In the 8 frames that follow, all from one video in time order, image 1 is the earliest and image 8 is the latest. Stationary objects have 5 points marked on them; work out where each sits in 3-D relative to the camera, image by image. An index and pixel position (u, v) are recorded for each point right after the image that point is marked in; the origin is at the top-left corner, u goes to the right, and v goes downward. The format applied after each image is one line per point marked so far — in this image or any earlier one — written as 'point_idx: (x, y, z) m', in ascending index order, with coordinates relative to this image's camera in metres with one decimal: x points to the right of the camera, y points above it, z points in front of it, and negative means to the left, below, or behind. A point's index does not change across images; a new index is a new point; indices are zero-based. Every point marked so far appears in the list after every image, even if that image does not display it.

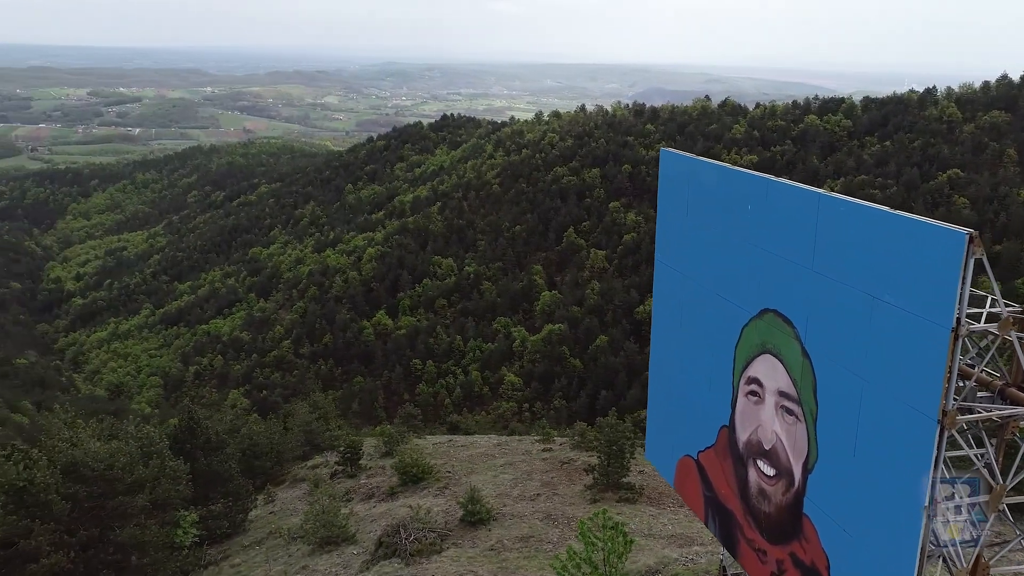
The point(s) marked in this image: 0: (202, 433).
0: (-4.1, -1.9, +11.1) m
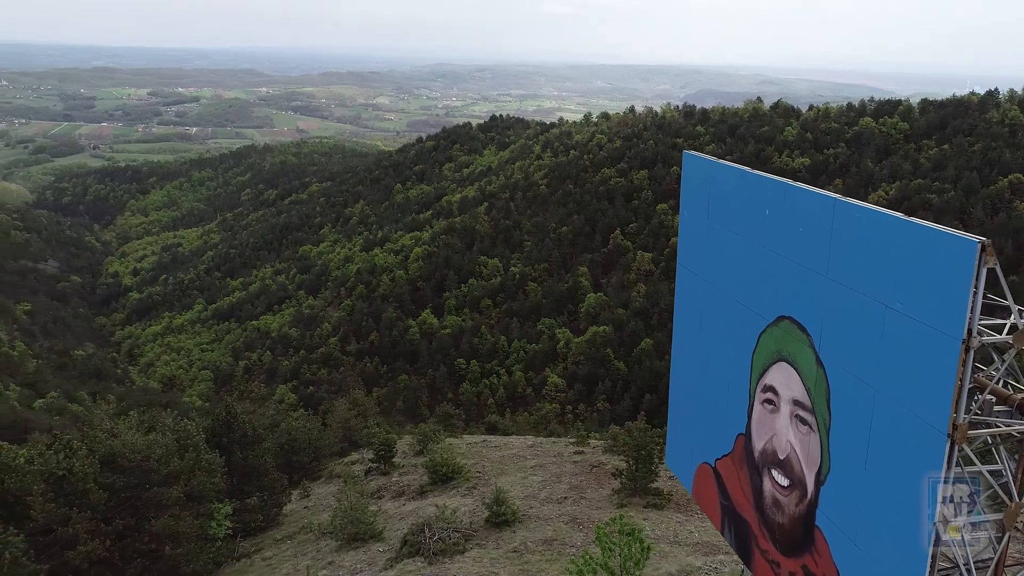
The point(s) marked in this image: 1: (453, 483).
0: (-3.6, -1.8, +11.3) m
1: (-0.7, -2.3, +10.2) m
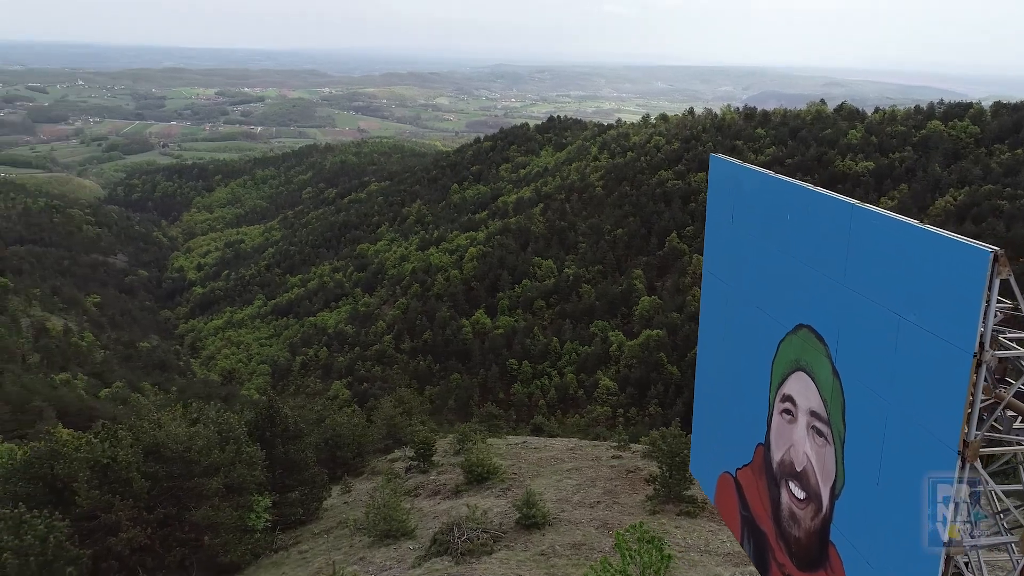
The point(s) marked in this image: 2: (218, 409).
0: (-3.1, -1.8, +11.5) m
1: (-0.3, -2.3, +10.2) m
2: (-3.9, -1.6, +11.3) m
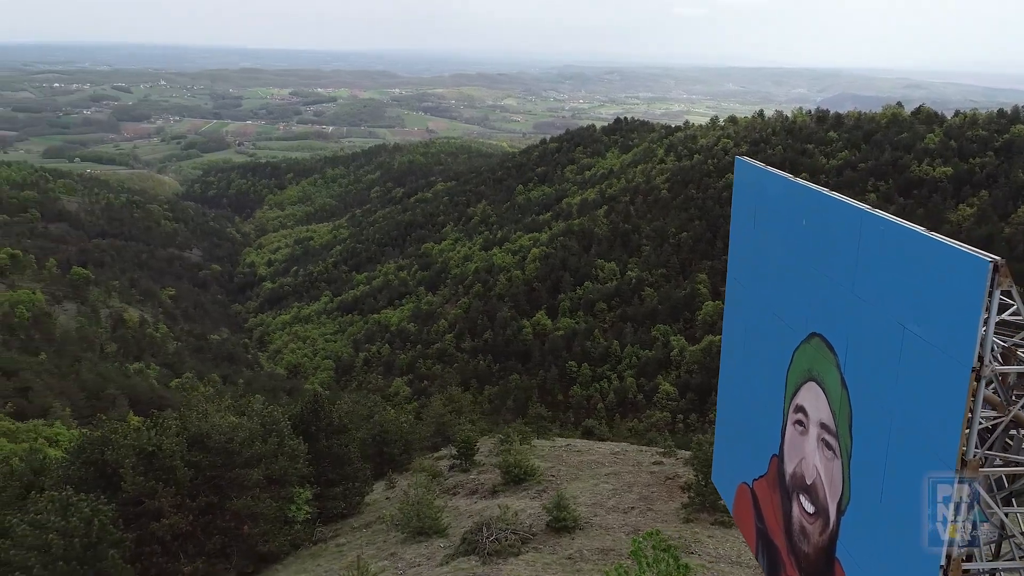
0: (-2.6, -1.8, +11.7) m
1: (+0.2, -2.4, +10.2) m
2: (-3.4, -1.6, +11.6) m
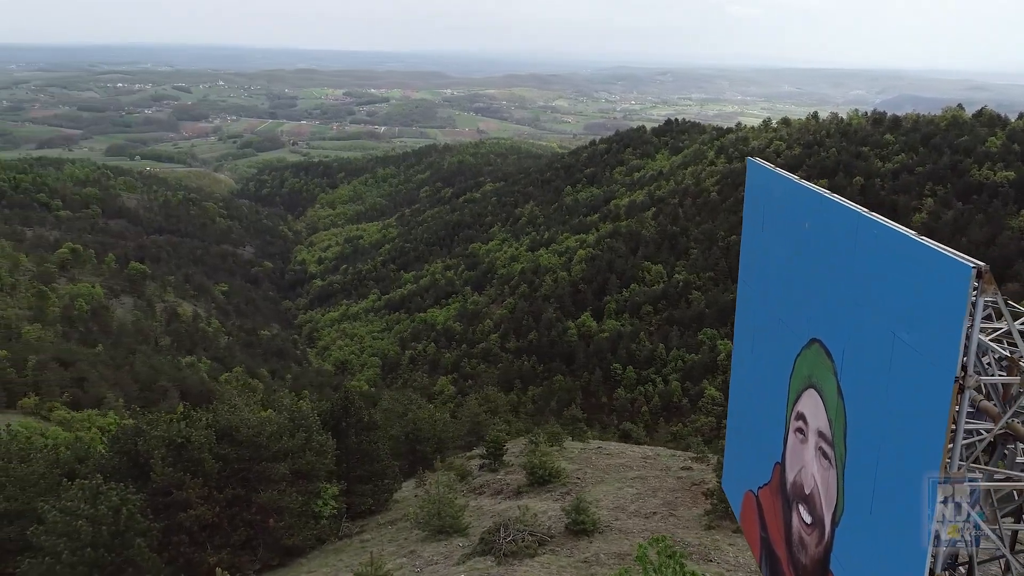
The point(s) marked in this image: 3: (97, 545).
0: (-2.2, -1.7, +11.8) m
1: (+0.5, -2.4, +10.1) m
2: (-3.0, -1.5, +11.7) m
3: (-3.8, -2.4, +7.8) m
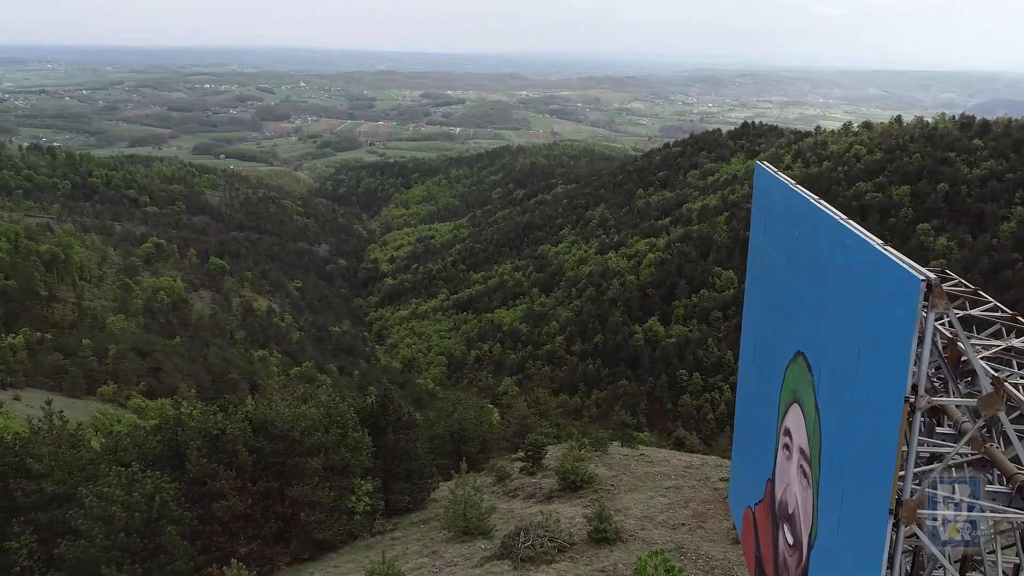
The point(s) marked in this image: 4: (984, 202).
0: (-1.6, -1.7, +11.9) m
1: (+0.8, -2.4, +10.0) m
2: (-2.4, -1.5, +11.9) m
3: (-3.6, -2.3, +8.0) m
4: (+10.5, +2.0, +19.4) m
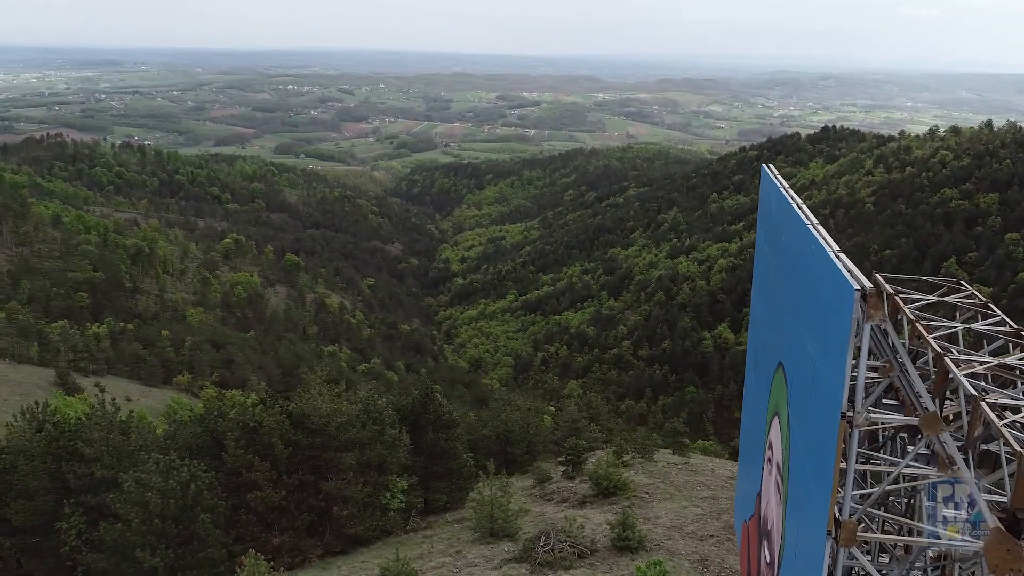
0: (-1.1, -1.7, +11.9) m
1: (+1.2, -2.4, +9.9) m
2: (-1.9, -1.5, +12.1) m
3: (-3.4, -2.2, +8.3) m
4: (+11.7, +1.7, +18.4) m
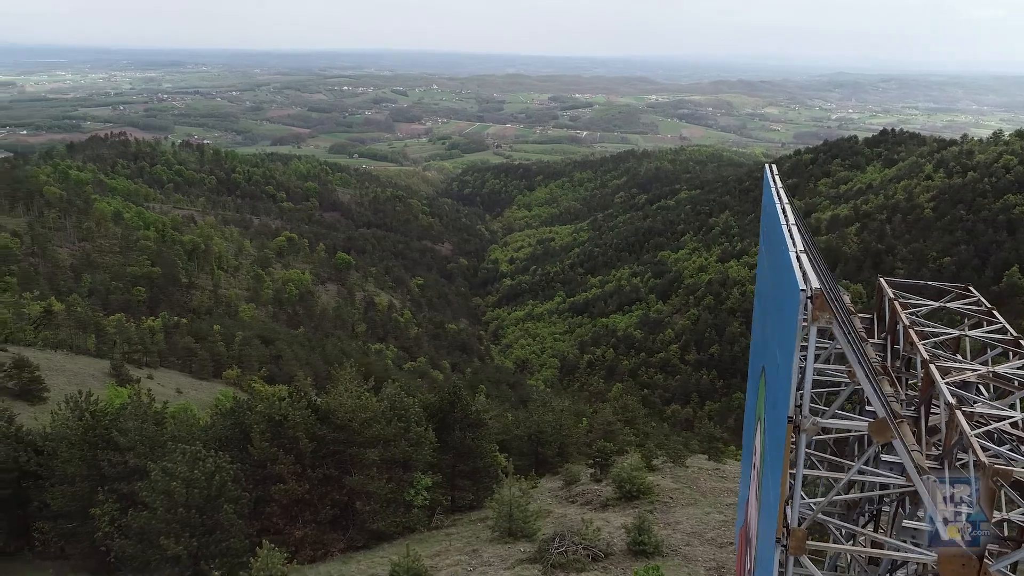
0: (-0.7, -1.7, +12.0) m
1: (+1.5, -2.5, +9.8) m
2: (-1.5, -1.4, +12.1) m
3: (-3.2, -2.2, +8.5) m
4: (+12.5, +1.5, +17.7) m
